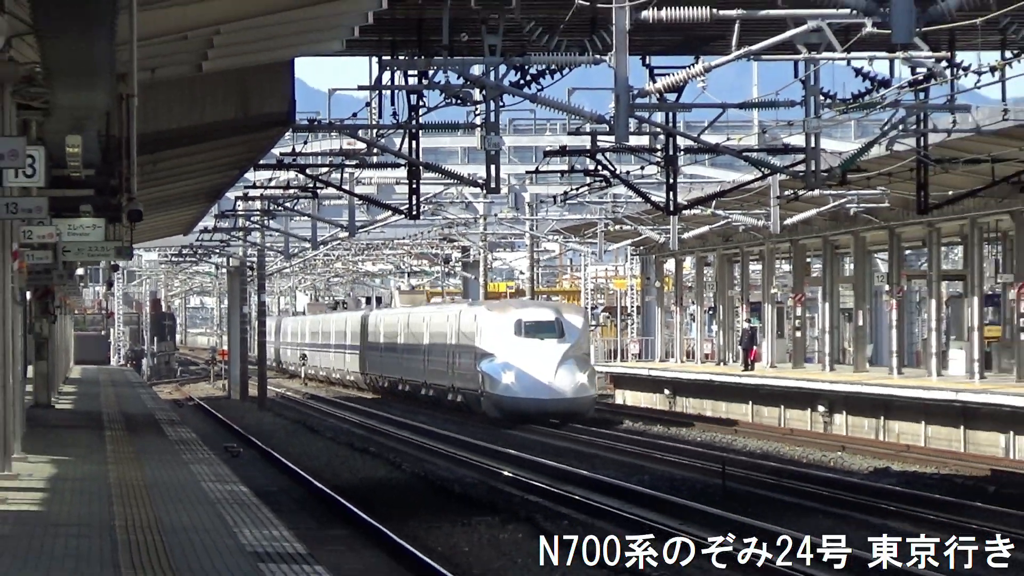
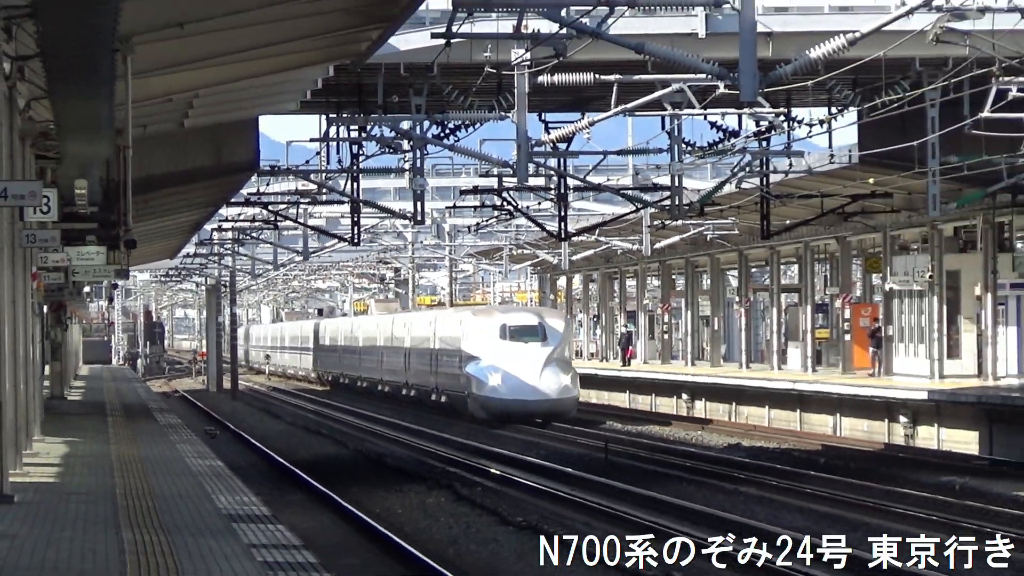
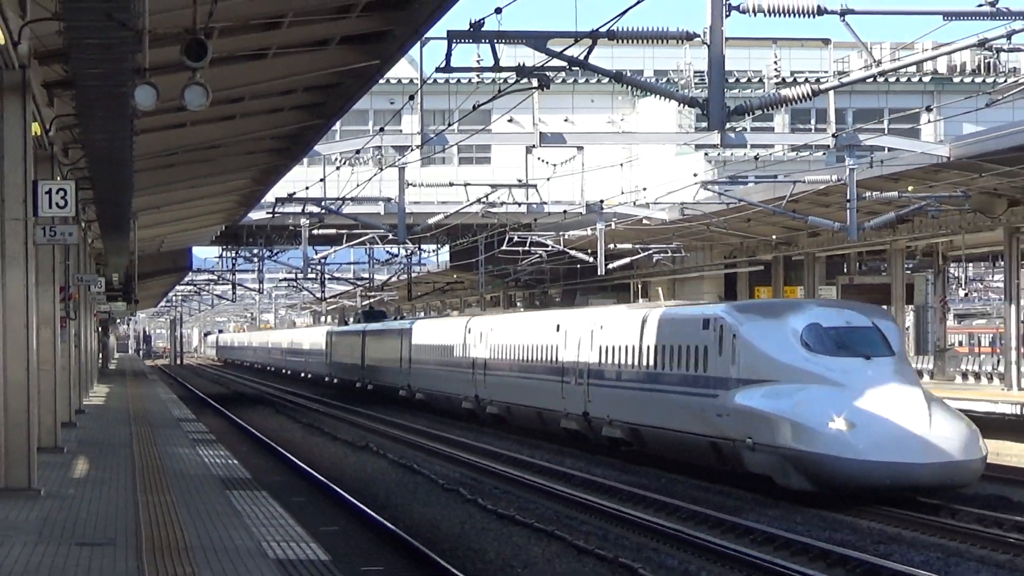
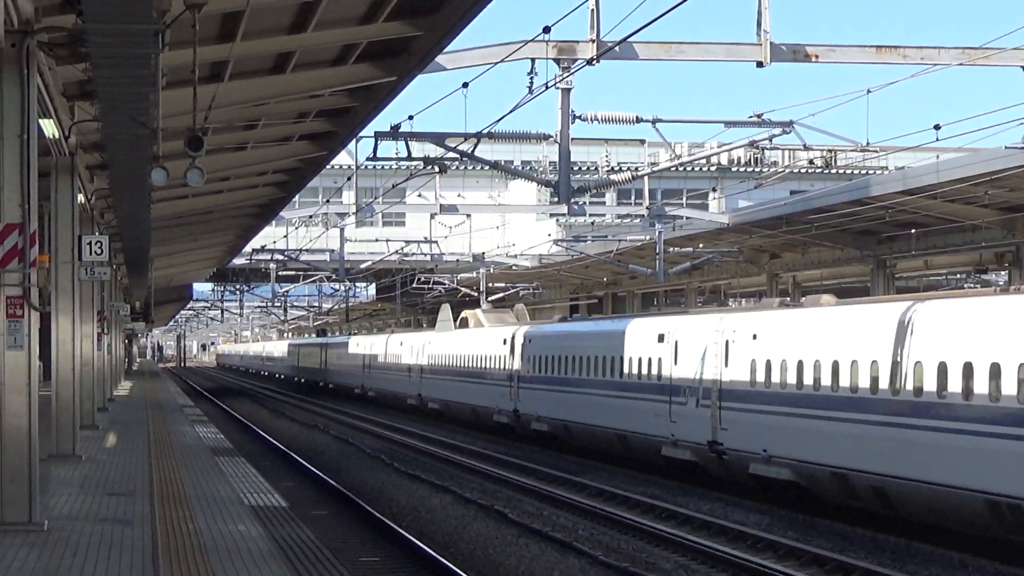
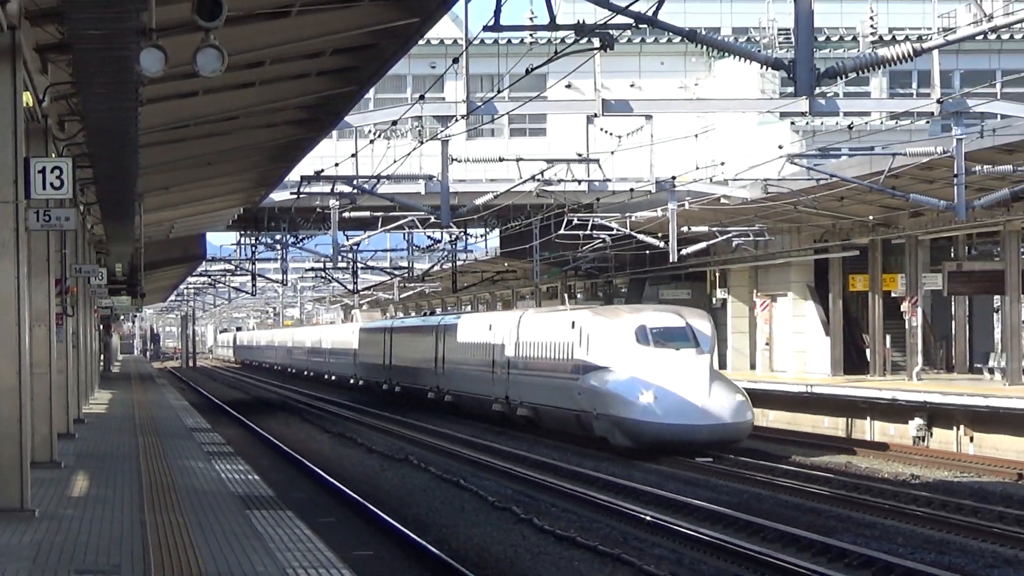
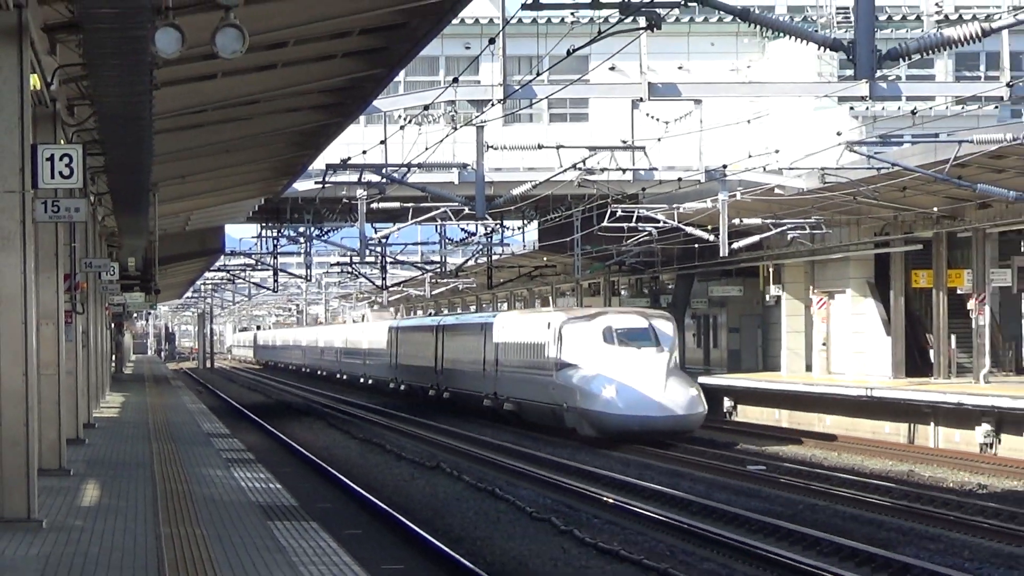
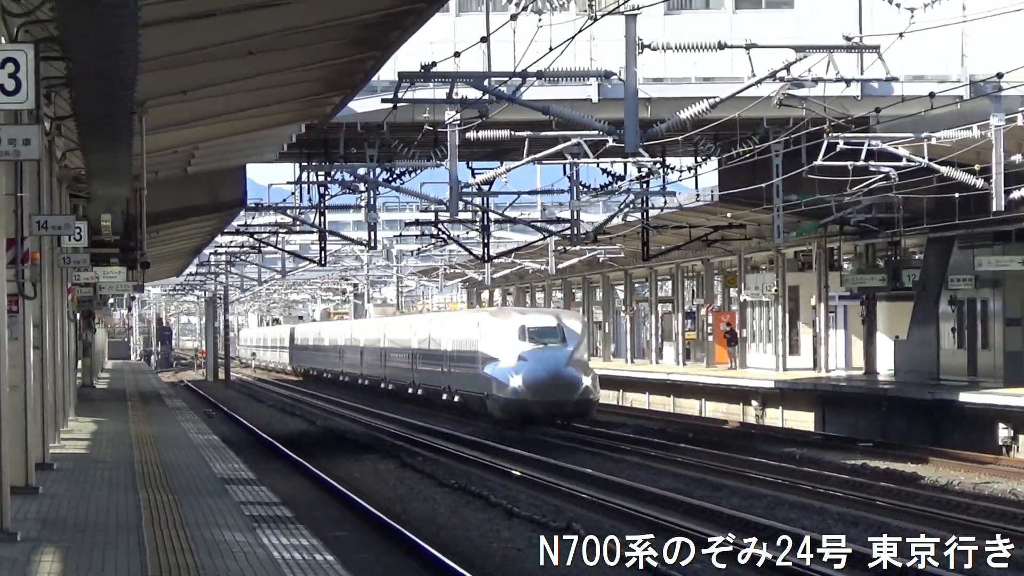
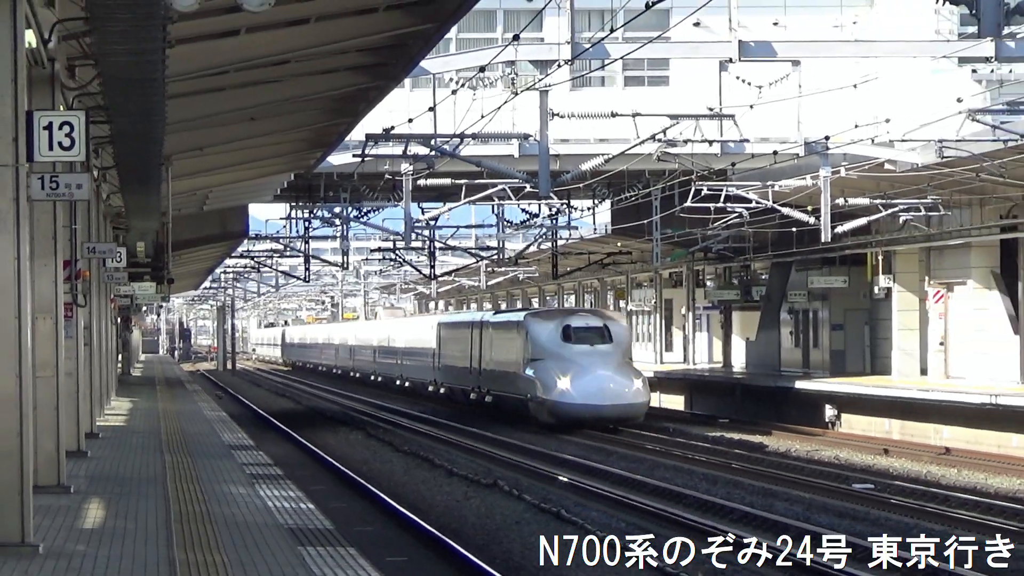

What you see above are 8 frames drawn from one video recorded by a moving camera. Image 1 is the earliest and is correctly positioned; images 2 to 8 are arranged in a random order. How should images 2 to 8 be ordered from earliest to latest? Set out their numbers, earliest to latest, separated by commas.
2, 7, 8, 6, 5, 3, 4
